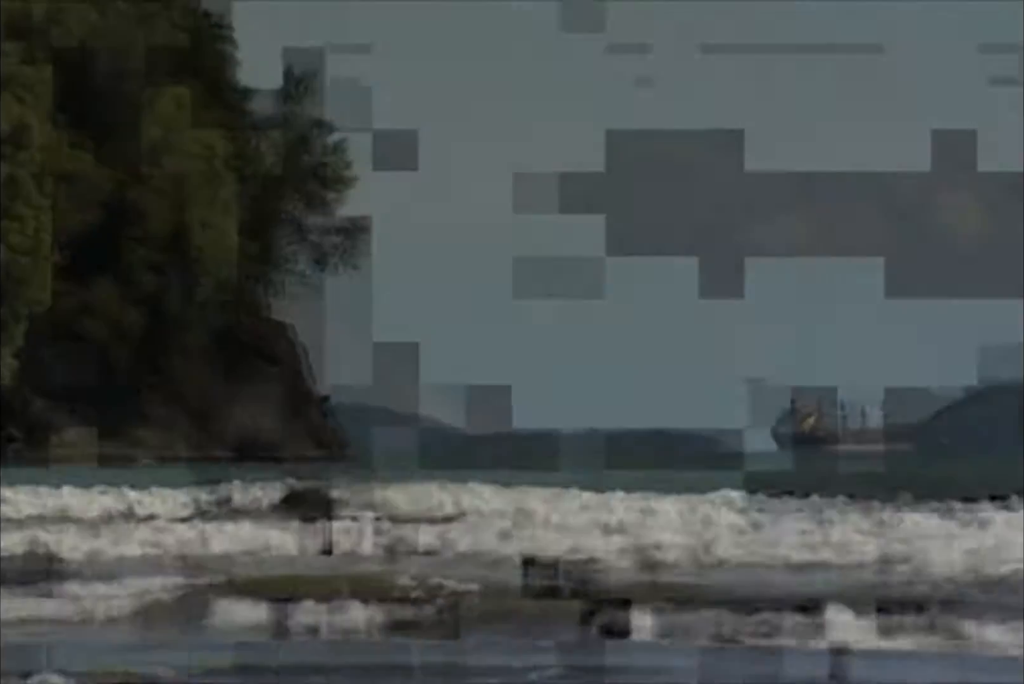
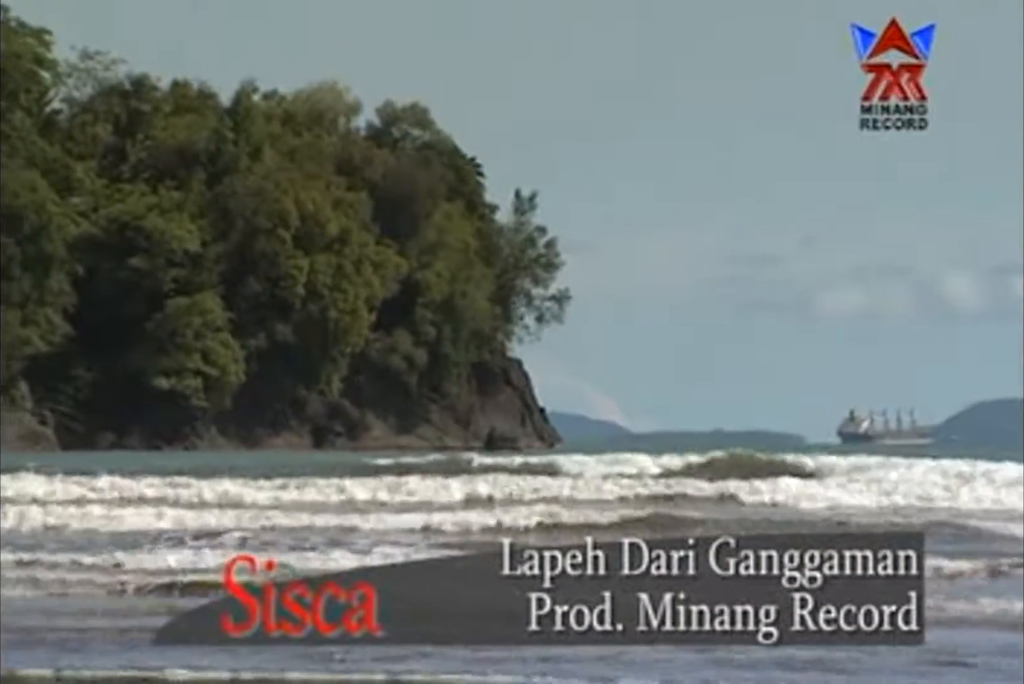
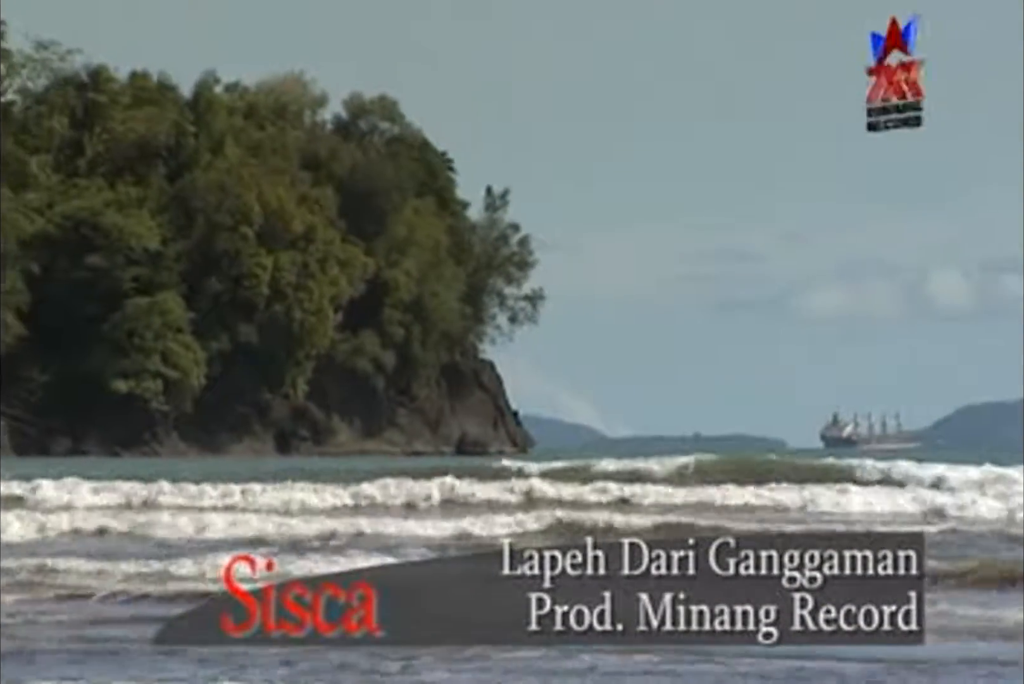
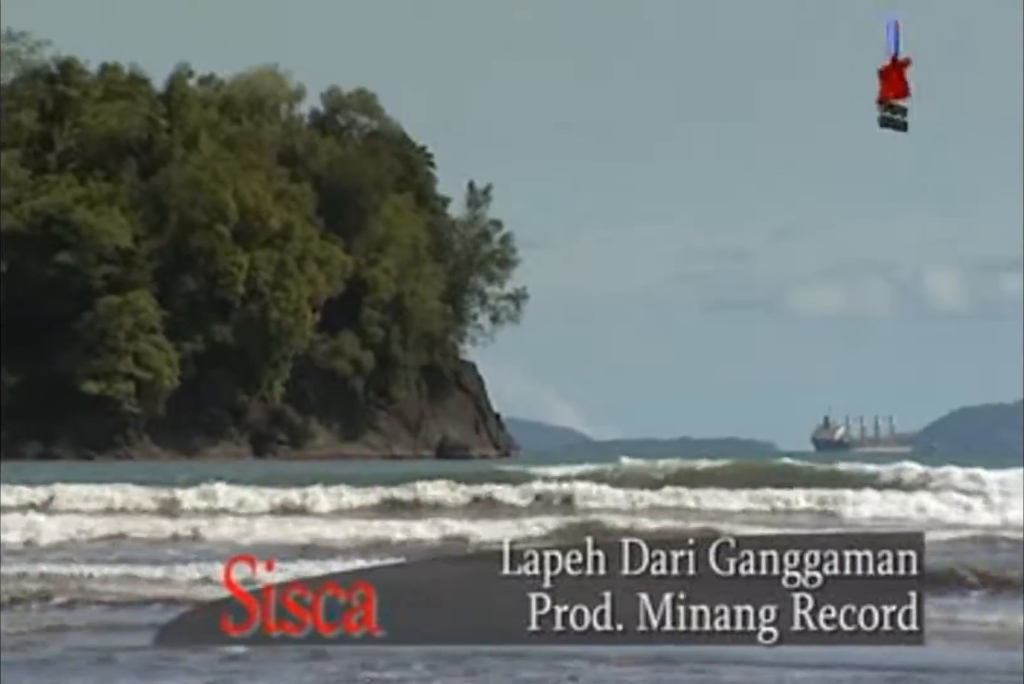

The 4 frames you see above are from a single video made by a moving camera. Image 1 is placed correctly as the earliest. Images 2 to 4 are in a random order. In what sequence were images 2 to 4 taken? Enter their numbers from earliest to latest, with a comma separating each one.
4, 3, 2
